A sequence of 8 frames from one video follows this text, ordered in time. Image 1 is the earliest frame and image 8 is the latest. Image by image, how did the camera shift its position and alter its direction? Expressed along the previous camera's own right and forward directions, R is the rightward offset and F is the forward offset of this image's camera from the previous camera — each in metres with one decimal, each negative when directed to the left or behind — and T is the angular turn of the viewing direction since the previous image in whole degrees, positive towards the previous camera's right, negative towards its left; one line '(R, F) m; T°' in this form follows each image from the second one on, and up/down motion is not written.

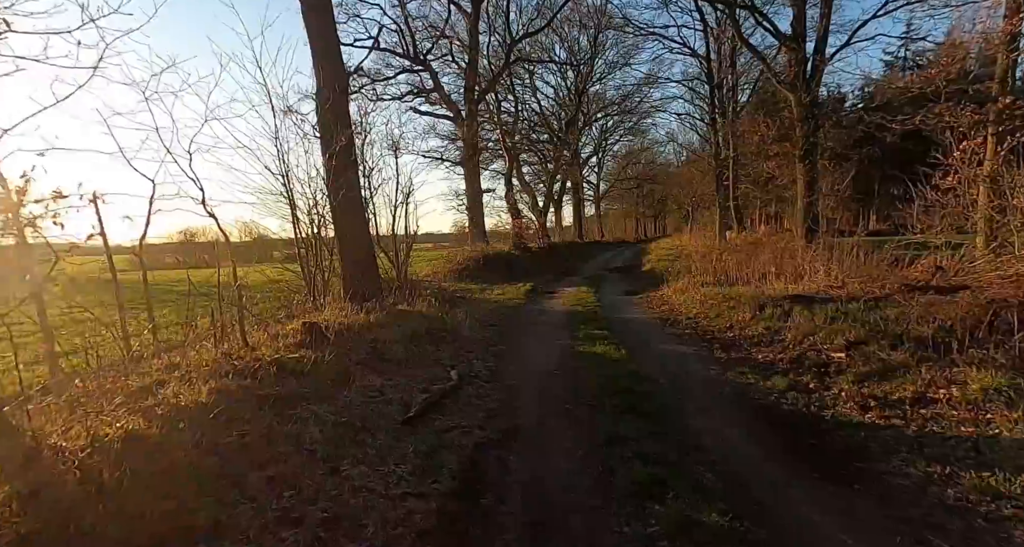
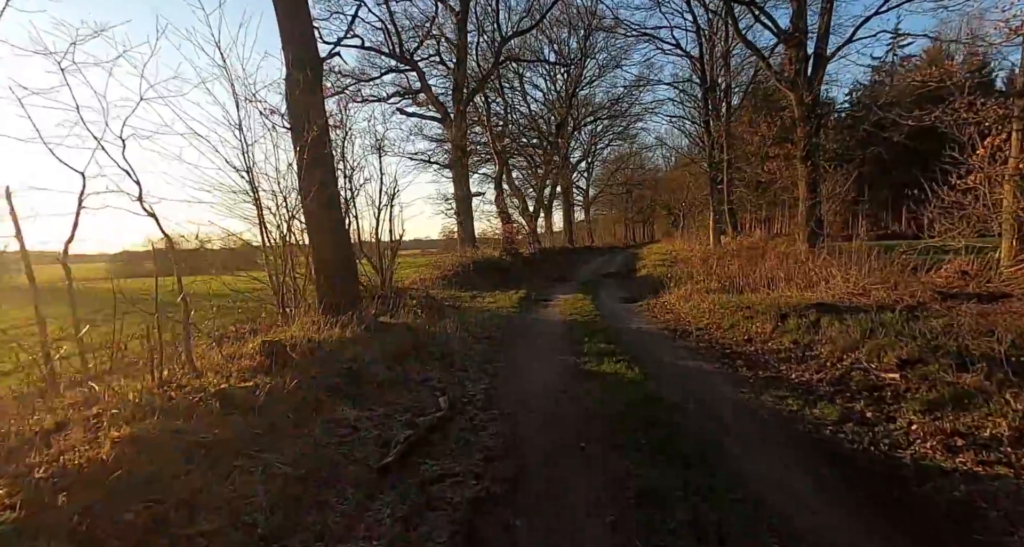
(-0.1, +1.0) m; +1°
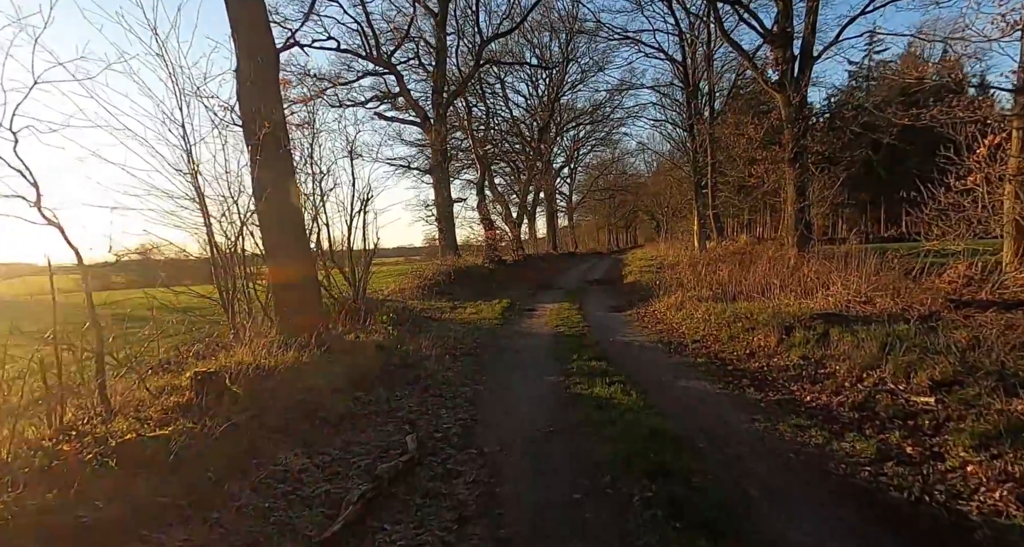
(0.0, +0.8) m; +2°
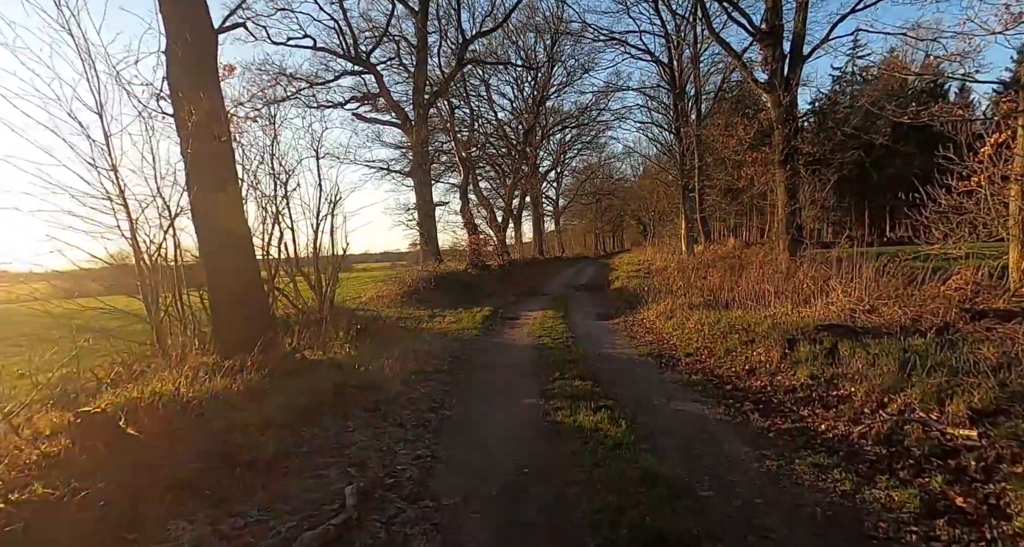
(+0.2, +0.8) m; +1°
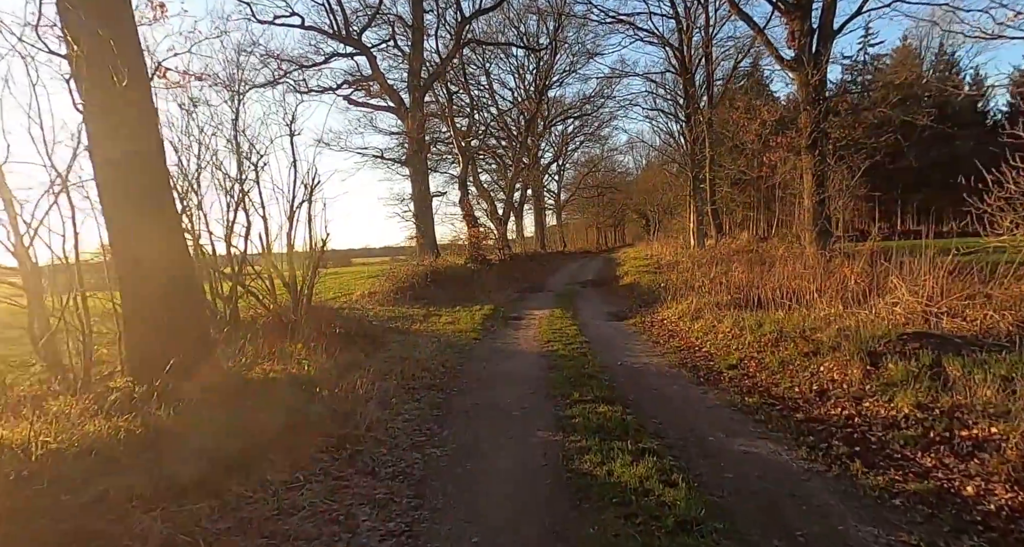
(-0.1, +1.5) m; 0°
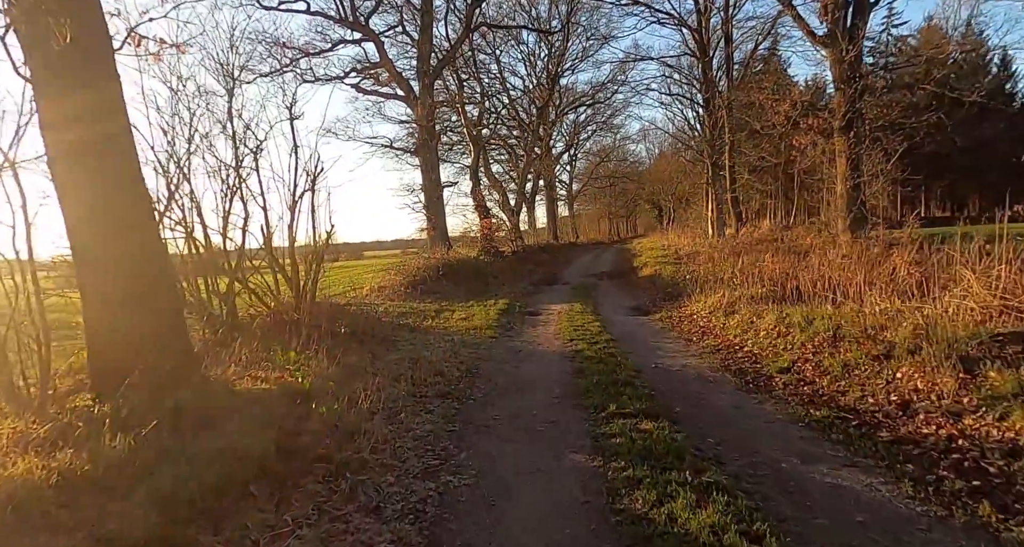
(-0.1, +0.8) m; -1°
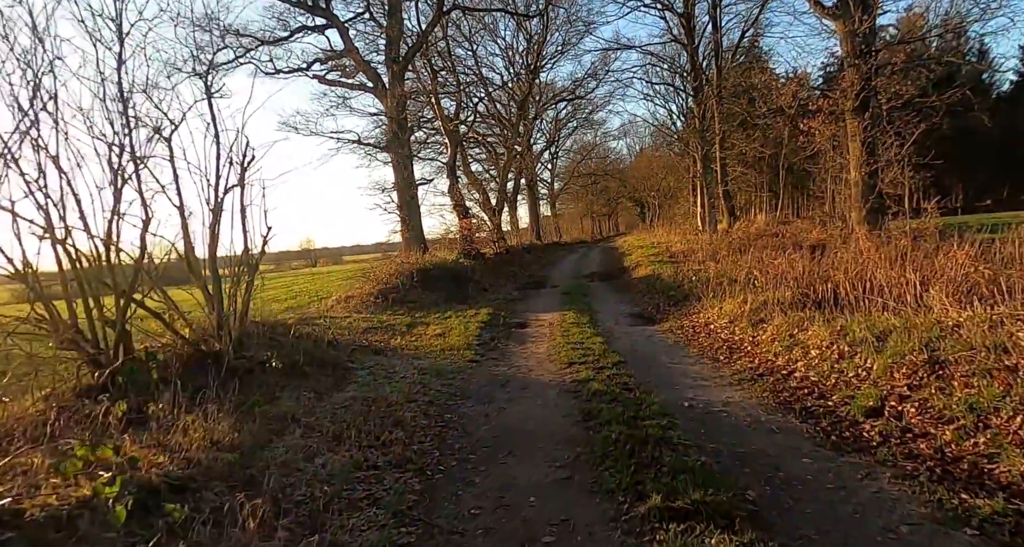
(0.0, +1.8) m; +2°
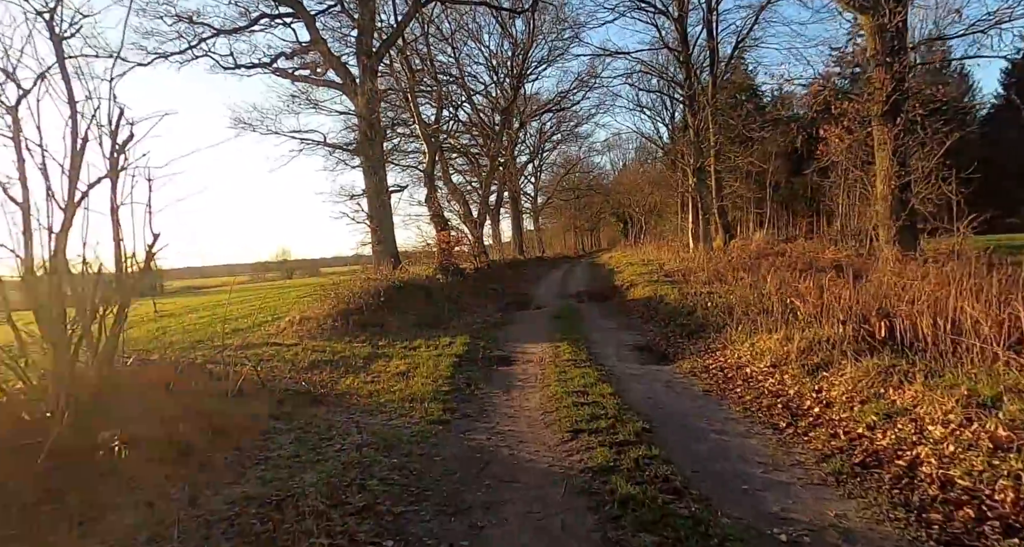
(0.0, +2.1) m; +2°
